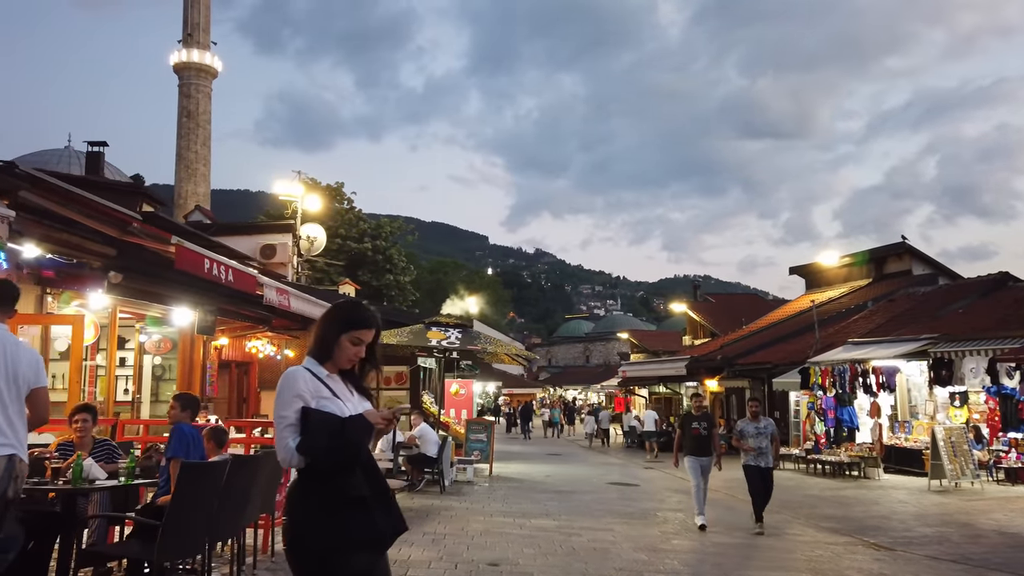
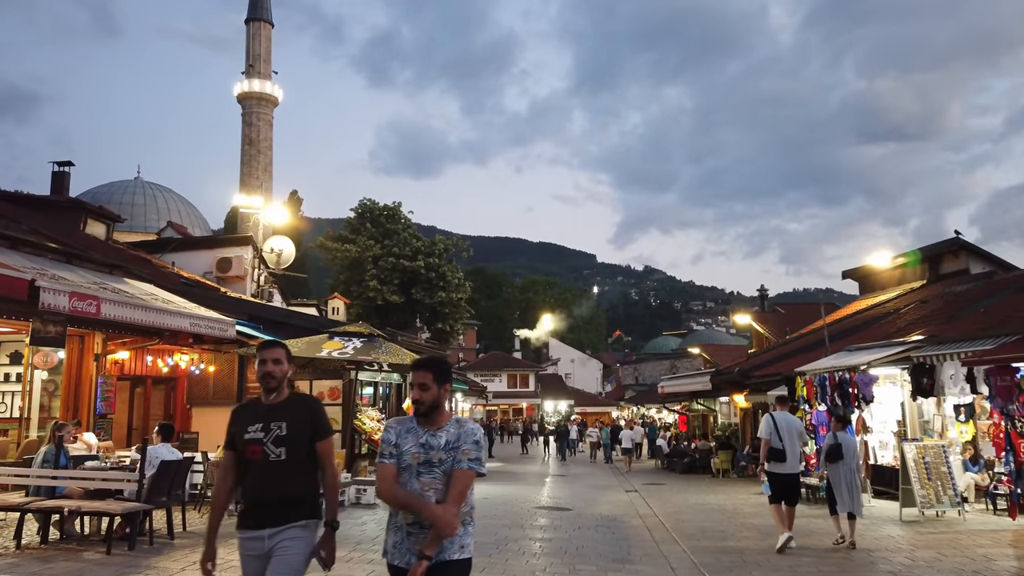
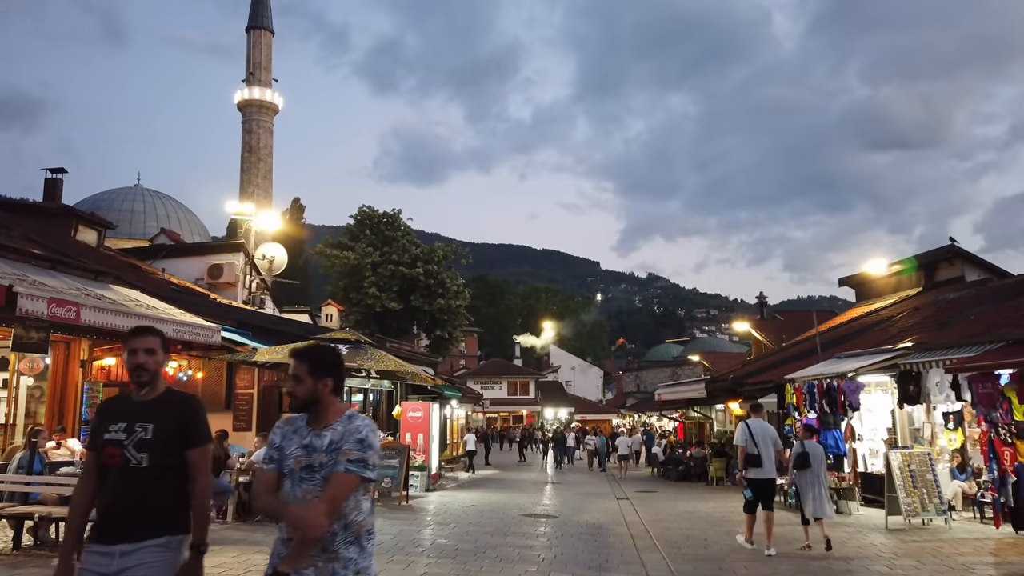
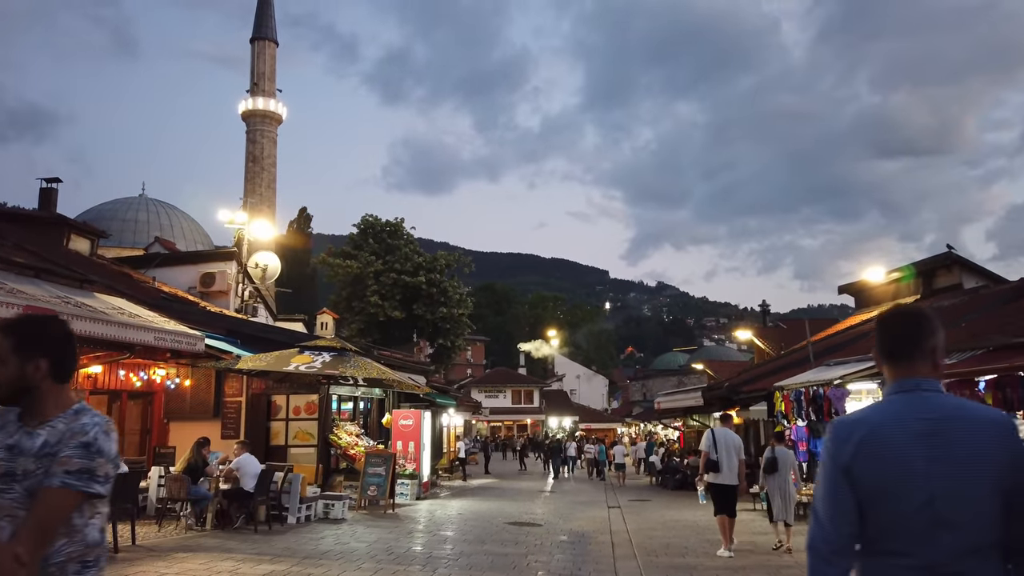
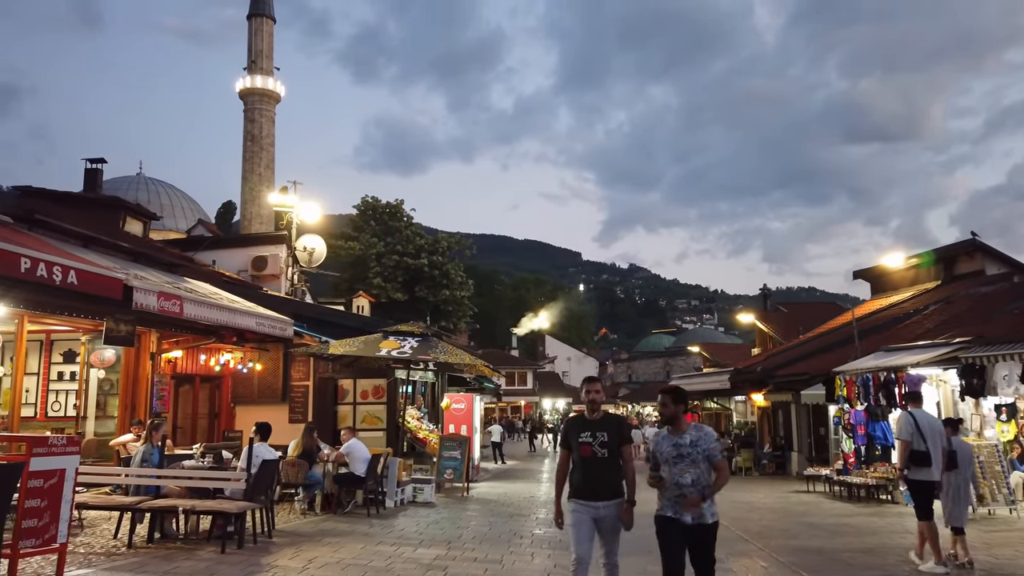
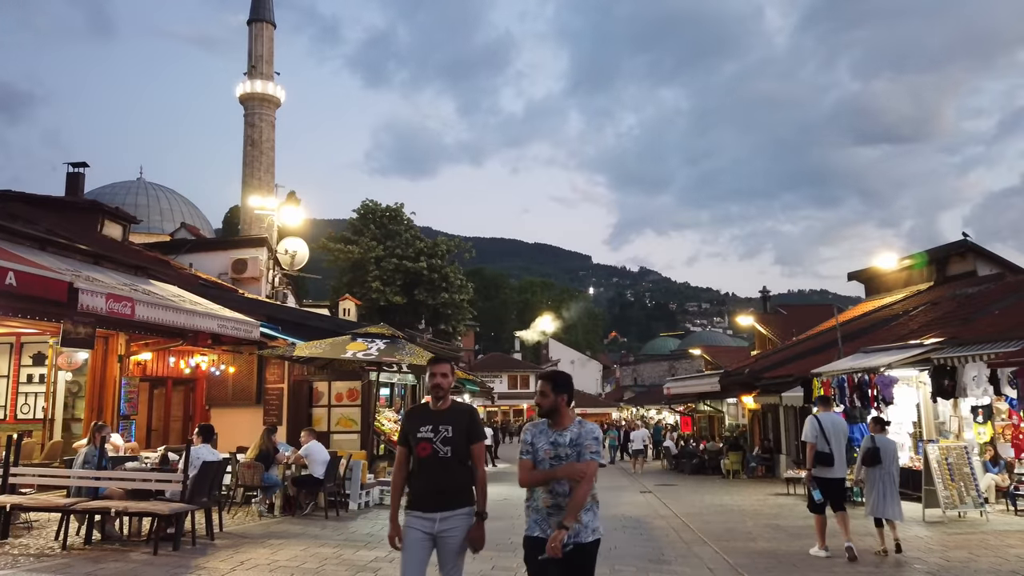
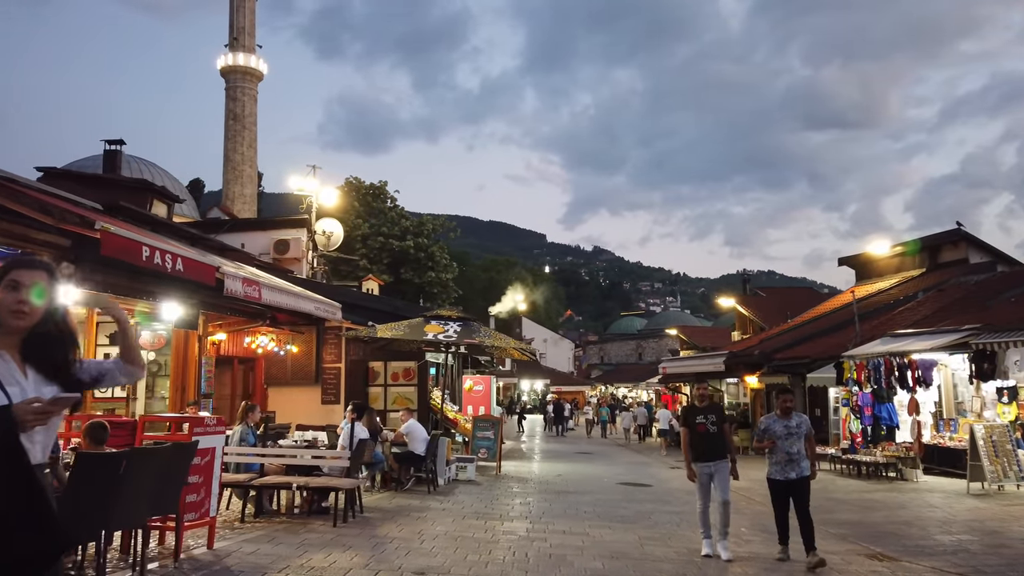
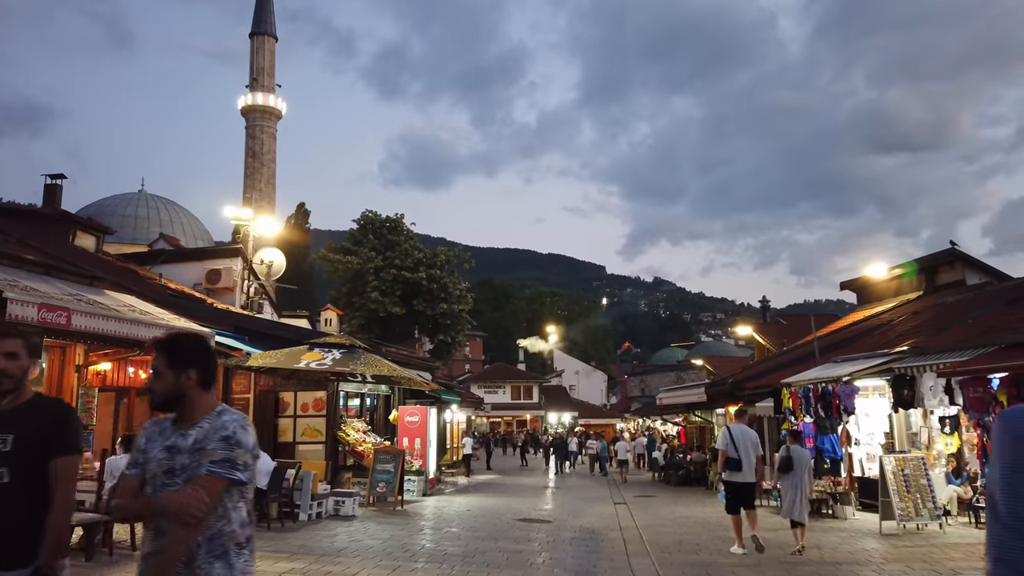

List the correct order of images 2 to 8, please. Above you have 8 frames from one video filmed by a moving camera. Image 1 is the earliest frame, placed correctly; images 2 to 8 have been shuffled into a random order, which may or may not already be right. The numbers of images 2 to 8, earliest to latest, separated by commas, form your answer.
7, 5, 6, 2, 3, 8, 4
